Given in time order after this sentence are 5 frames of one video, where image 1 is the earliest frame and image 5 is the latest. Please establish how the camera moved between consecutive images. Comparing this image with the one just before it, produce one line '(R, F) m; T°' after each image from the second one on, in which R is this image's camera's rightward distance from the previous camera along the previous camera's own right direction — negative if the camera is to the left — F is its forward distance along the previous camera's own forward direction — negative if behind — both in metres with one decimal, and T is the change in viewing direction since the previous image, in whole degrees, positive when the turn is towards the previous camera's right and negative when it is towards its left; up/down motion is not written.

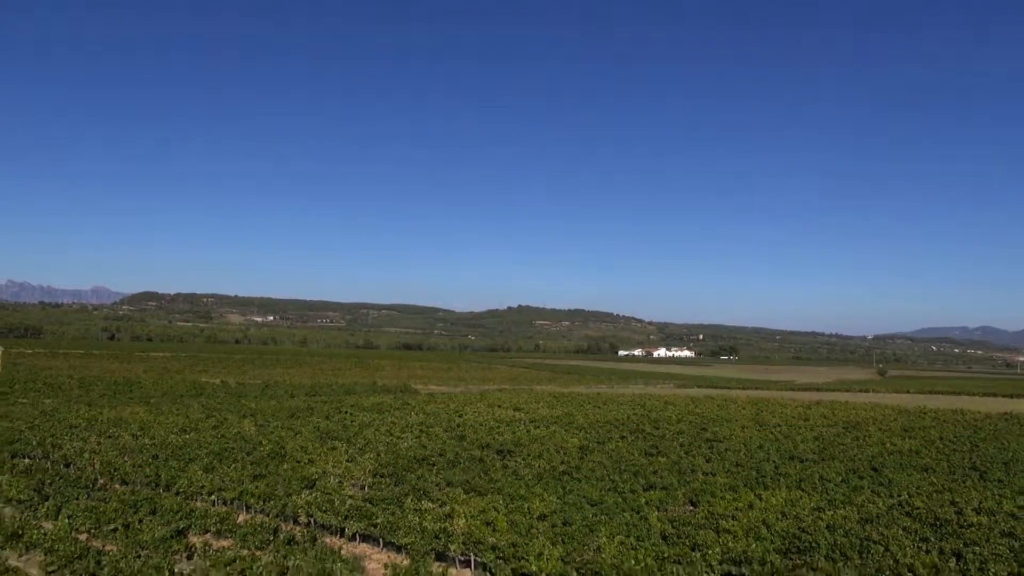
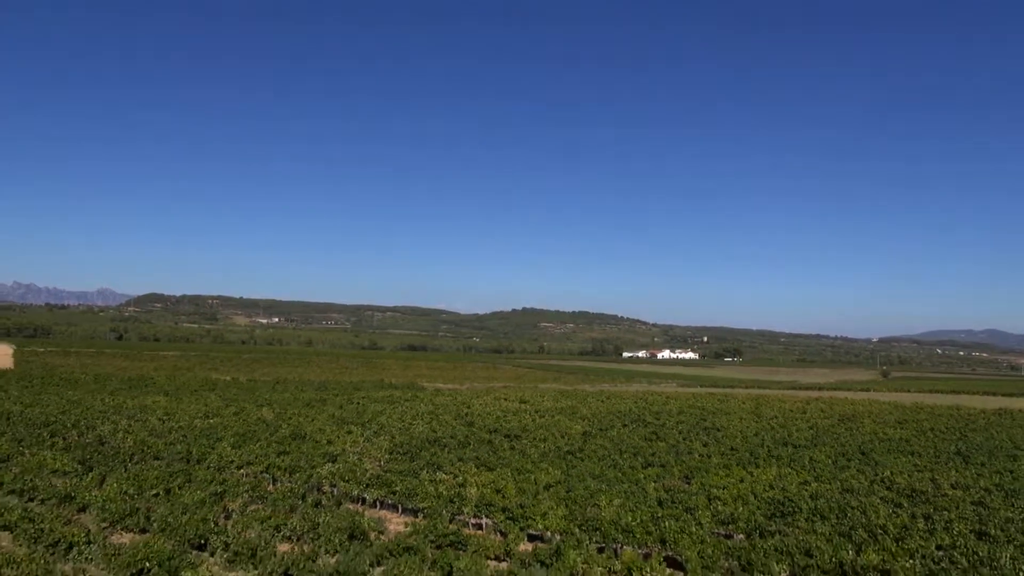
(-0.1, -1.7) m; 0°
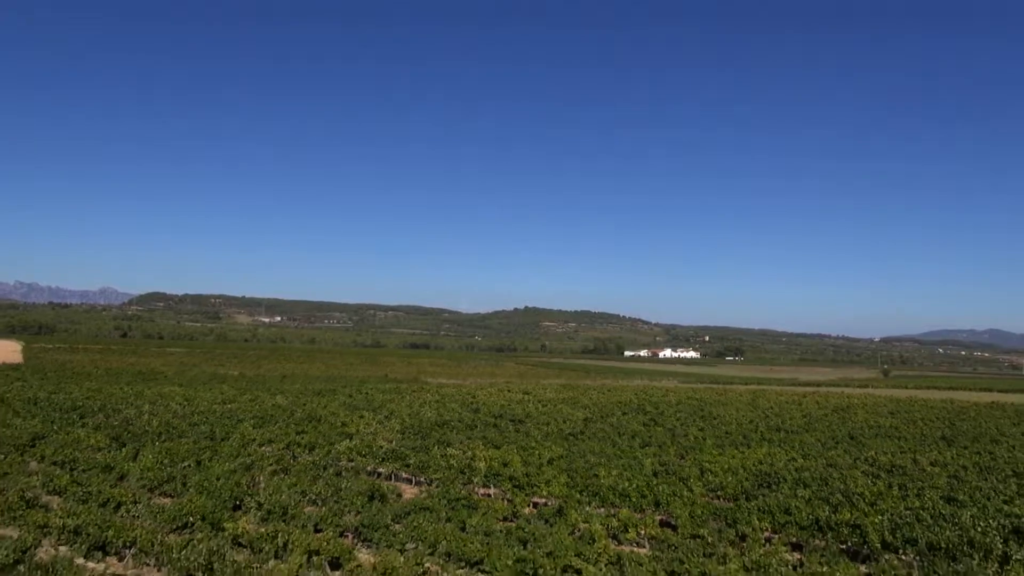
(-0.1, -1.5) m; 0°
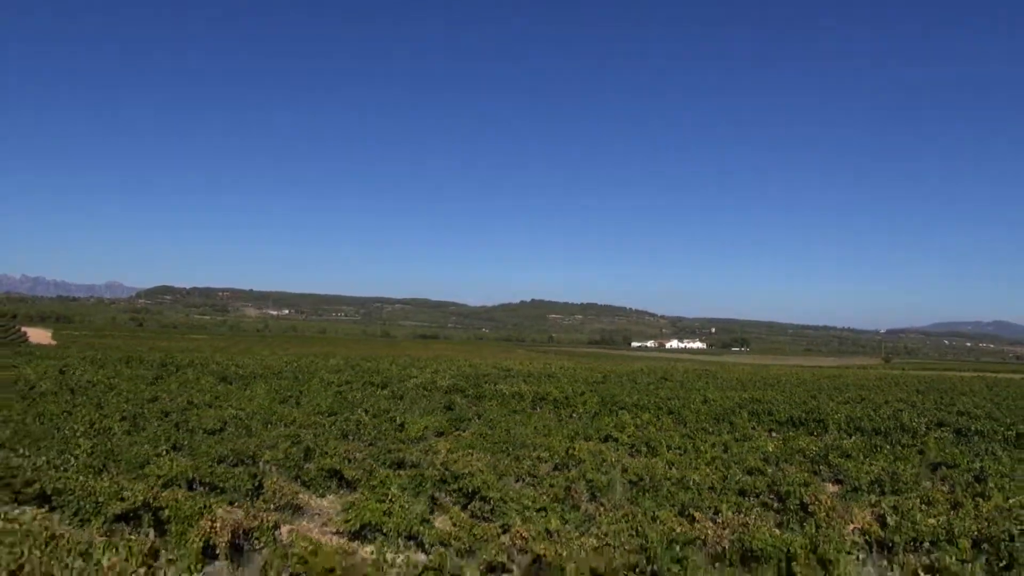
(-1.3, -5.0) m; 0°
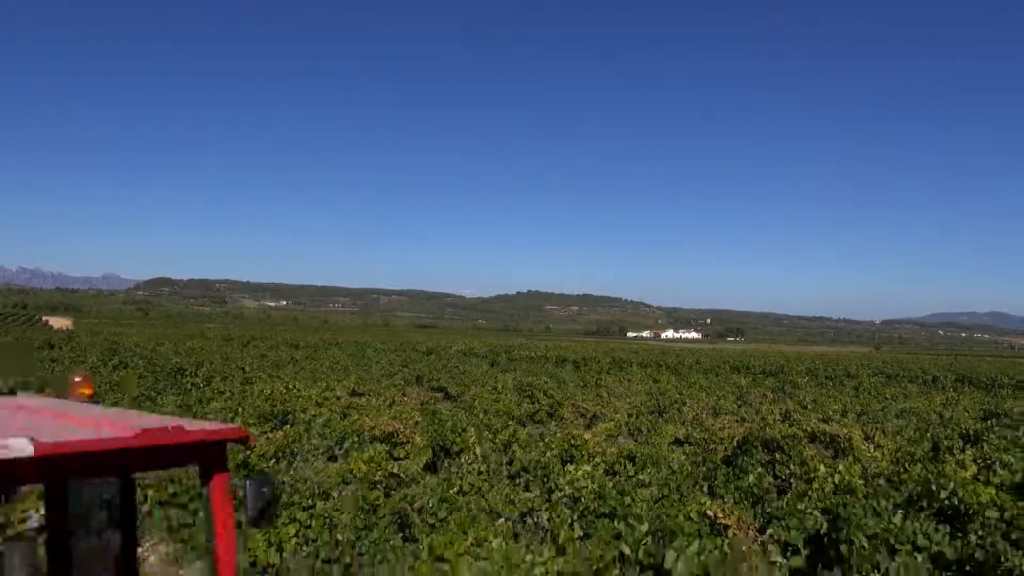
(-1.5, -5.7) m; 0°
